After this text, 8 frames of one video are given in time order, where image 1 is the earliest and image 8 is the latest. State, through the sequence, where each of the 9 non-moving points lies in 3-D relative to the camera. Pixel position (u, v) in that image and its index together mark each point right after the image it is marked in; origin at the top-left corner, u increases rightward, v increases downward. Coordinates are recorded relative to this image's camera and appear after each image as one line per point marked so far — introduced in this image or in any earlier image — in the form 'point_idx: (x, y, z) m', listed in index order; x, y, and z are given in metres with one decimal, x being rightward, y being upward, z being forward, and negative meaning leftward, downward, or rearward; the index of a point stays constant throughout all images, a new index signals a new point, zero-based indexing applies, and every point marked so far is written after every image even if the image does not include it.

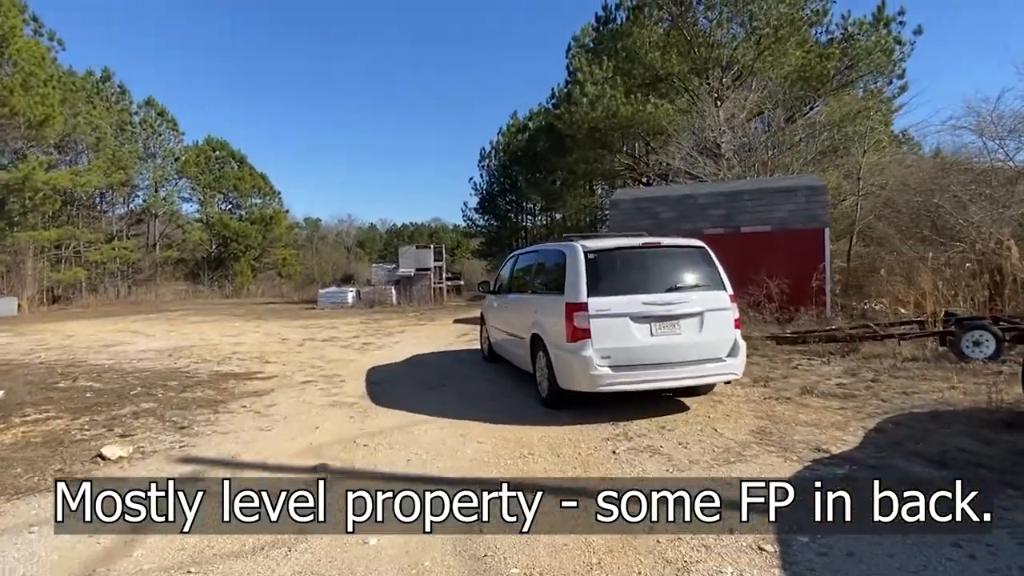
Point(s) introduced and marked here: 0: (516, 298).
0: (0.0, -0.1, +7.1) m
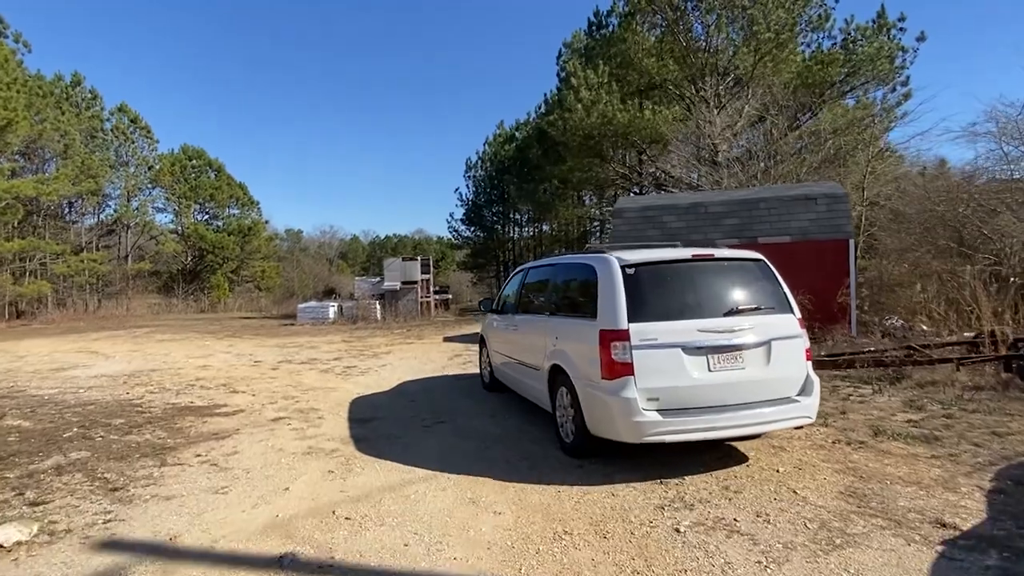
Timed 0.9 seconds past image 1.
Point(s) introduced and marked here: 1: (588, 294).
0: (+0.1, -0.3, +6.0) m
1: (+0.6, -0.1, +4.7) m
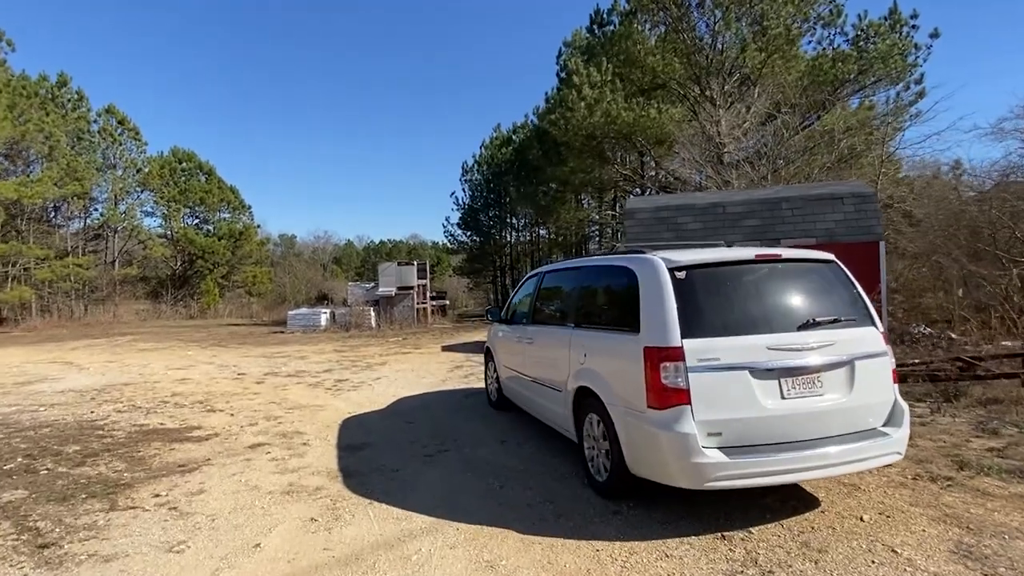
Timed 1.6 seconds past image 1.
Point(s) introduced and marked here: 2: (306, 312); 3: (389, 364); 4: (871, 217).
0: (+0.2, -0.4, +5.2) m
1: (+0.7, -0.1, +3.9) m
2: (-6.7, -0.8, +19.3) m
3: (-2.2, -1.4, +10.6) m
4: (+5.9, +1.2, +9.8) m
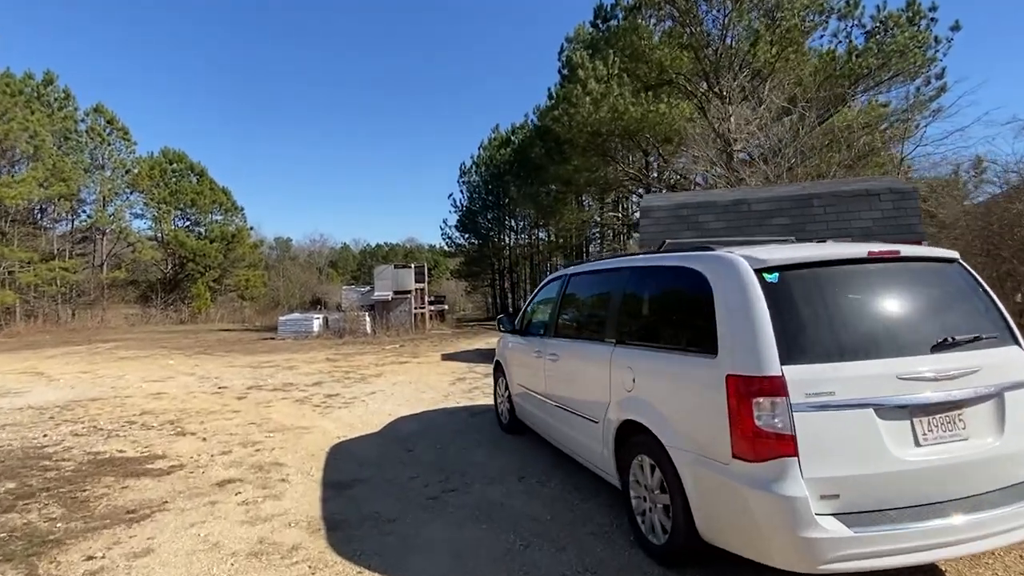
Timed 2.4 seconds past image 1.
0: (+0.4, -0.4, +4.3) m
1: (+0.9, -0.1, +3.0) m
2: (-6.6, -0.9, +18.4) m
3: (-2.1, -1.4, +9.7) m
4: (+6.0, +1.1, +9.0) m
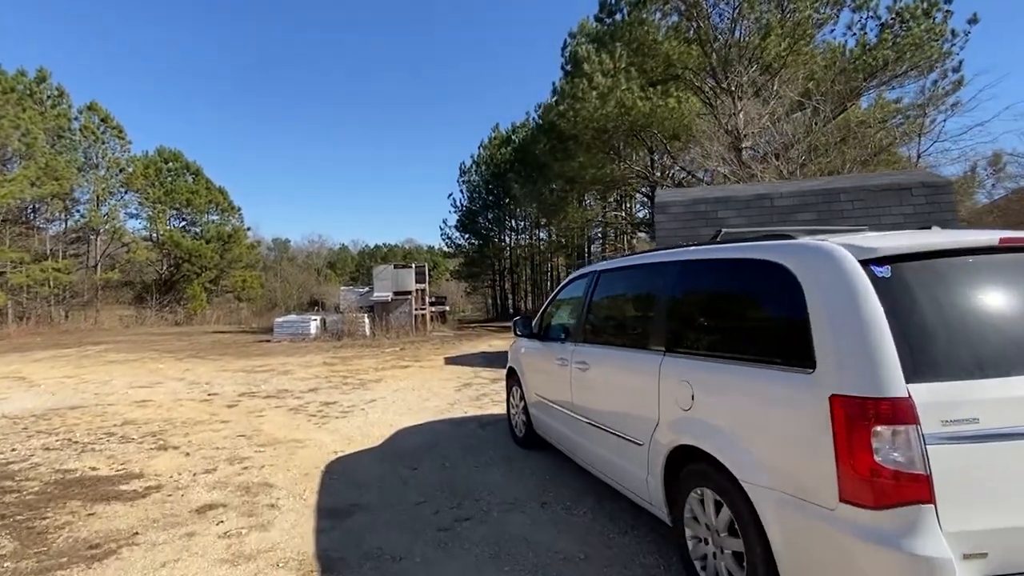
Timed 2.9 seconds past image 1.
0: (+0.5, -0.4, +3.8) m
1: (+1.0, -0.1, +2.5) m
2: (-6.5, -0.9, +17.8) m
3: (-1.9, -1.4, +9.1) m
4: (+6.1, +1.1, +8.4) m
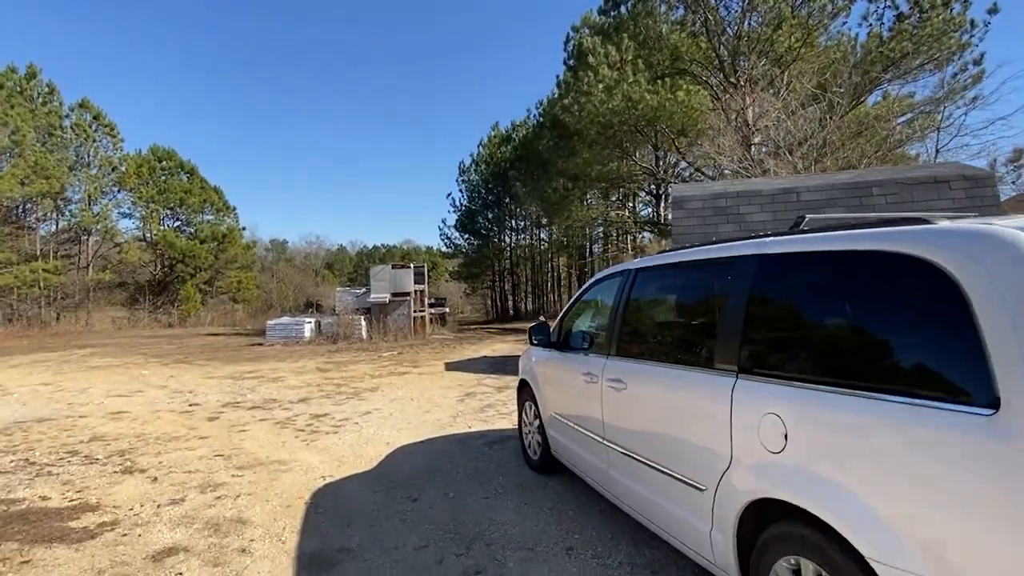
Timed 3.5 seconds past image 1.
0: (+0.6, -0.4, +3.1) m
1: (+1.1, -0.1, +1.8) m
2: (-6.4, -1.0, +17.2) m
3: (-1.8, -1.5, +8.4) m
4: (+6.2, +1.1, +7.8) m
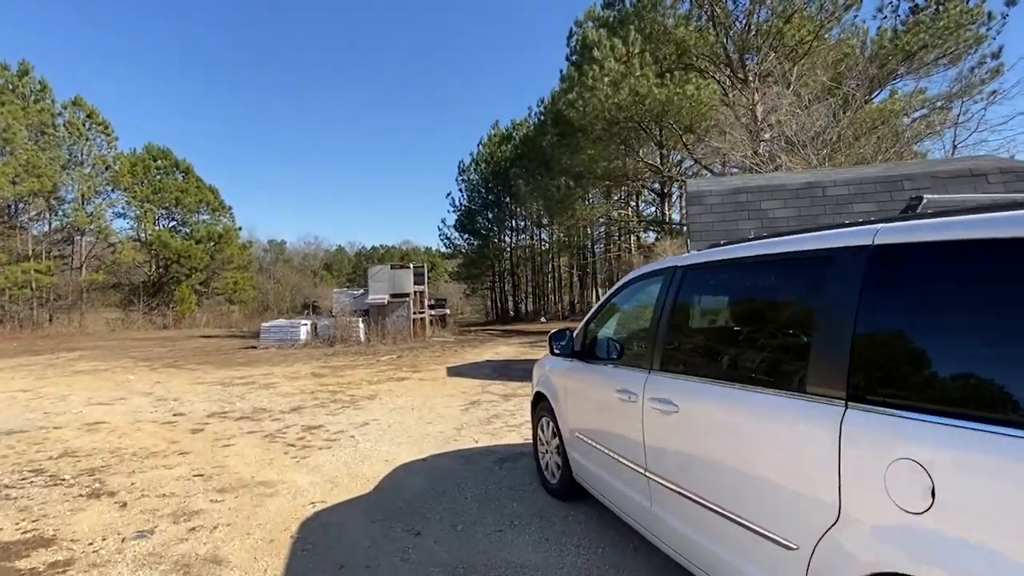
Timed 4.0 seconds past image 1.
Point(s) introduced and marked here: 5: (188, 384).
0: (+0.7, -0.4, +2.6) m
1: (+1.2, -0.1, +1.3) m
2: (-6.4, -1.0, +16.6) m
3: (-1.7, -1.5, +7.9) m
4: (+6.3, +1.1, +7.2) m
5: (-5.4, -1.6, +10.0) m
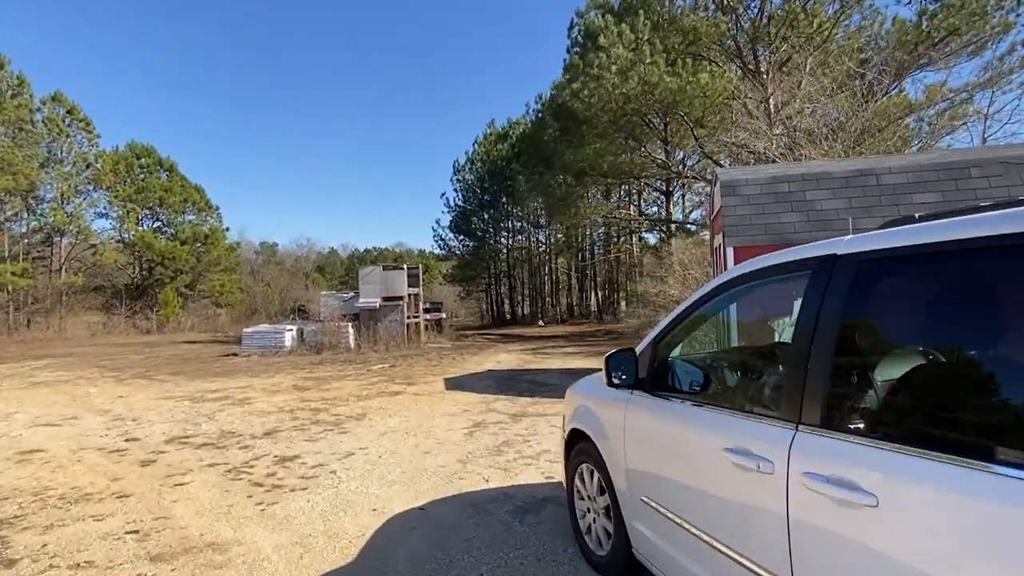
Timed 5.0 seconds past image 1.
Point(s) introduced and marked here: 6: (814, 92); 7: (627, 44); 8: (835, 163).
0: (+0.9, -0.5, +1.5) m
1: (+1.4, -0.1, +0.2) m
2: (-6.3, -1.1, +15.5) m
3: (-1.6, -1.5, +6.8) m
4: (+6.5, +1.1, +6.3) m
5: (-5.3, -1.6, +8.9) m
6: (+7.8, +5.0, +15.3) m
7: (+3.1, +6.6, +16.3) m
8: (+4.1, +1.6, +7.7) m
